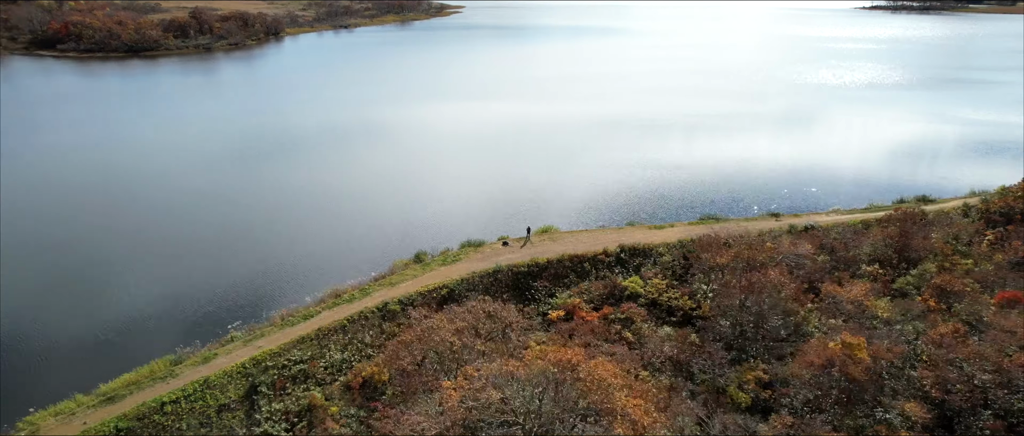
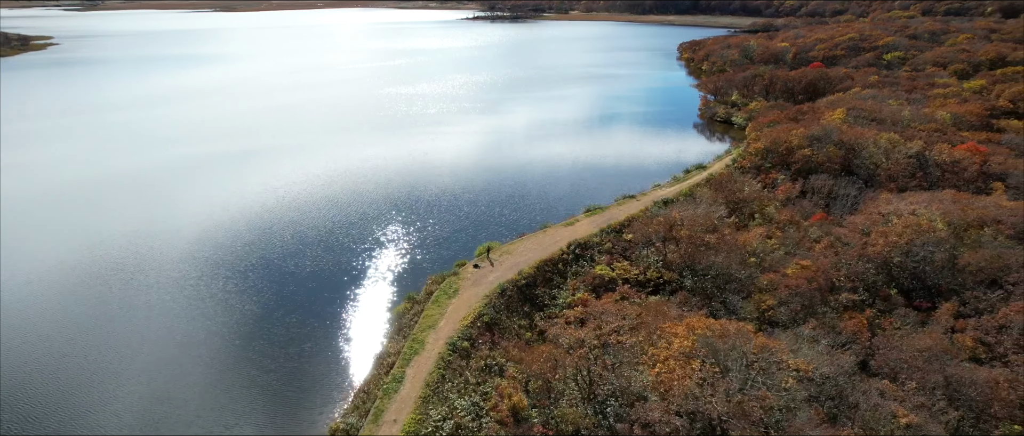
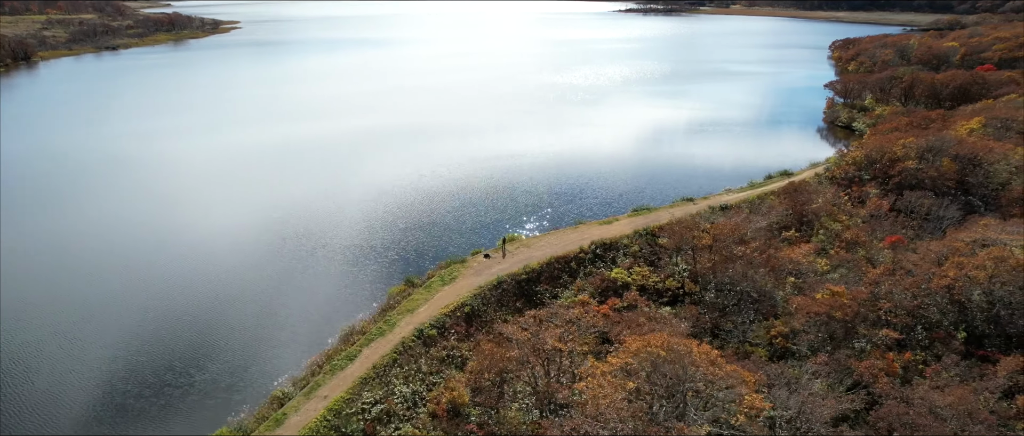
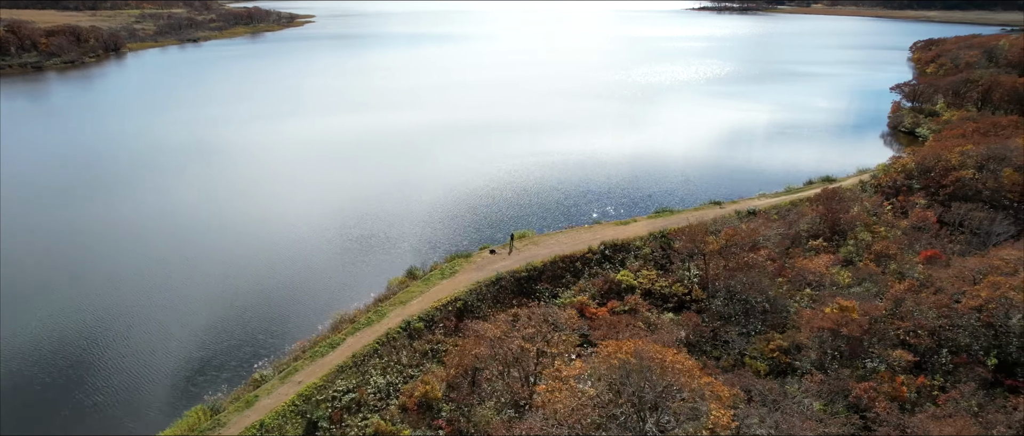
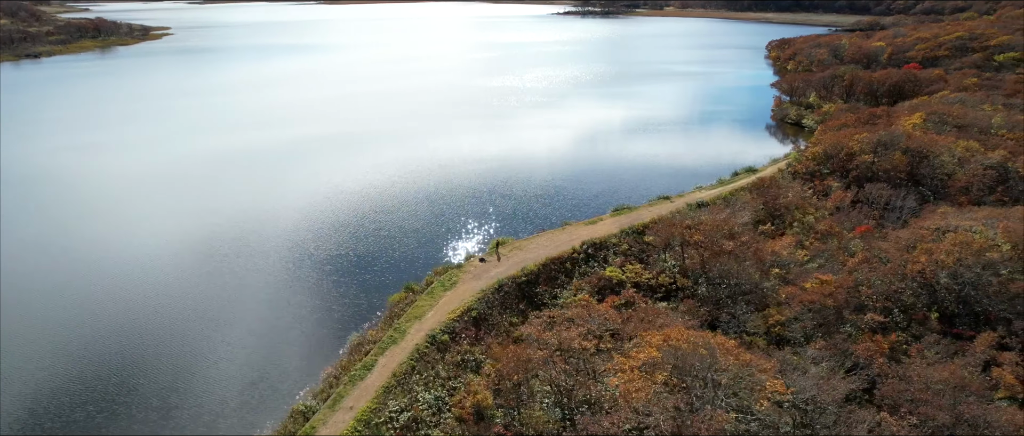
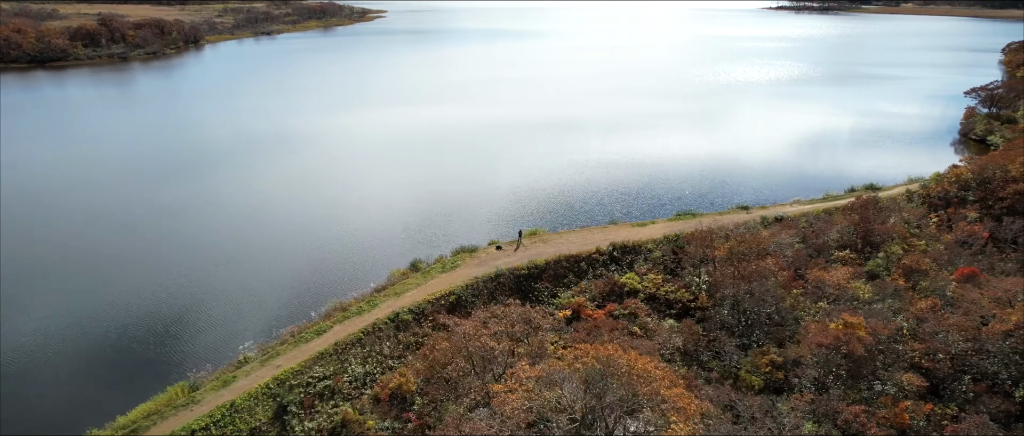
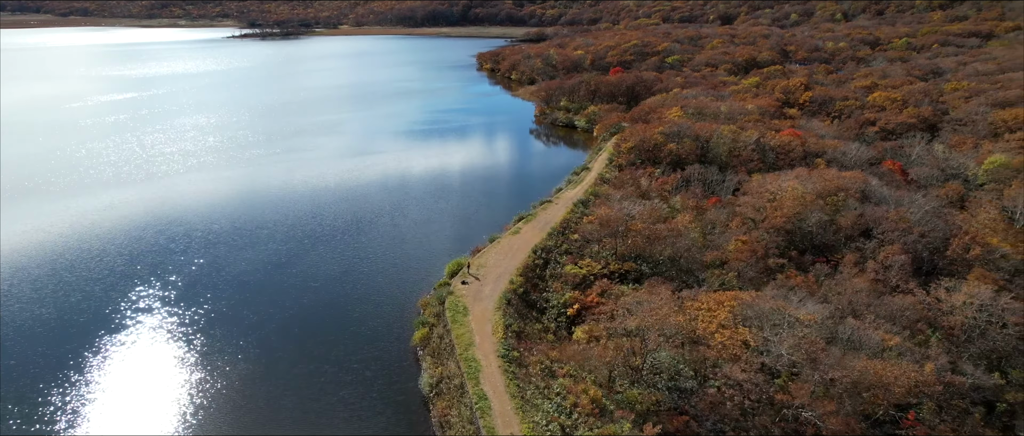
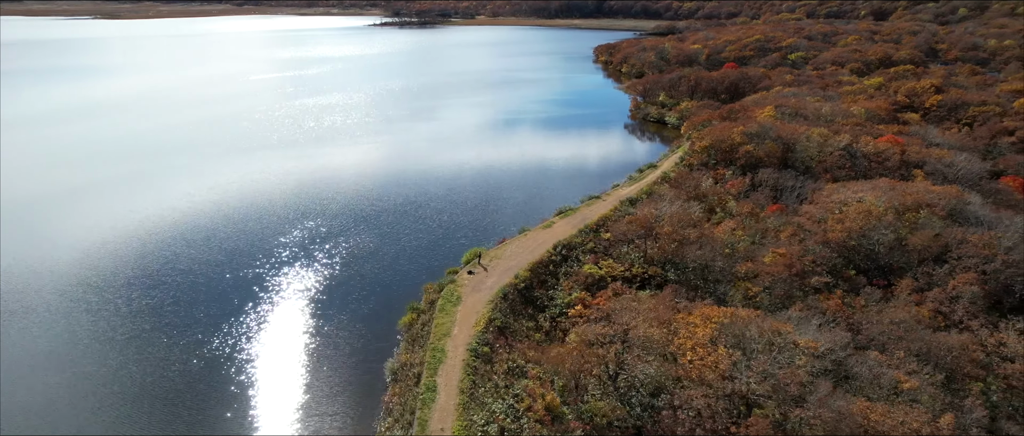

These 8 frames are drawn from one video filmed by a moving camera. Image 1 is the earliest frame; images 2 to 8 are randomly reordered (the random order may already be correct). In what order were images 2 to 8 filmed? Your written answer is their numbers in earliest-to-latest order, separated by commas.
6, 4, 3, 5, 2, 8, 7
